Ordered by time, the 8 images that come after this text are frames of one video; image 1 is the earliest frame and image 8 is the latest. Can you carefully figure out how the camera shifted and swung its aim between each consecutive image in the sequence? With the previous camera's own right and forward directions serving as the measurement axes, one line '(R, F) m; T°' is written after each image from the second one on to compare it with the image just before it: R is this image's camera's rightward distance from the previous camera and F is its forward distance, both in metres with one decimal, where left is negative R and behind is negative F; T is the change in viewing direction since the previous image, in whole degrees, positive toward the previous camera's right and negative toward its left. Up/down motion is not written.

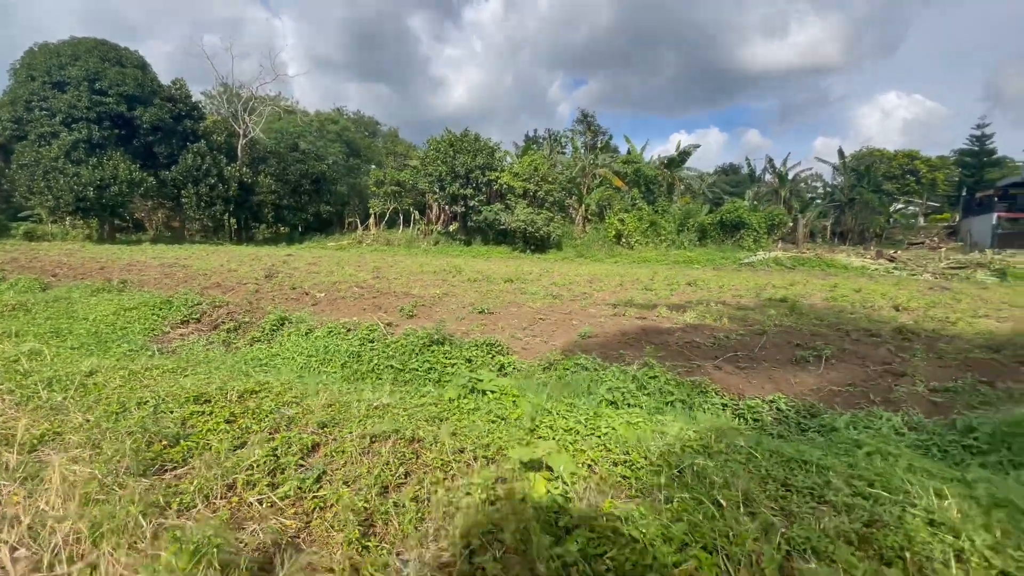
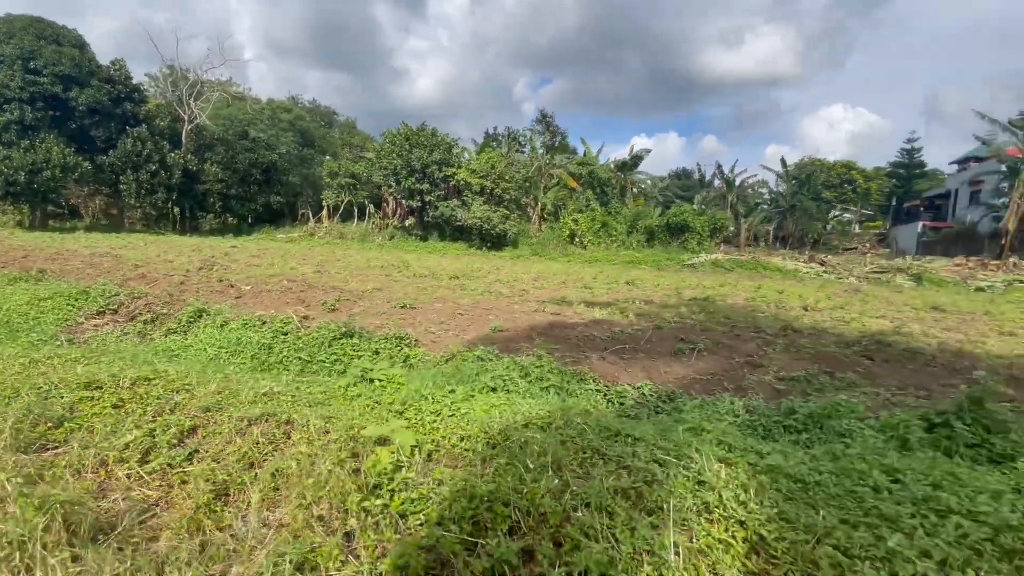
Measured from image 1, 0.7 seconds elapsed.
(+0.5, -0.3) m; +4°
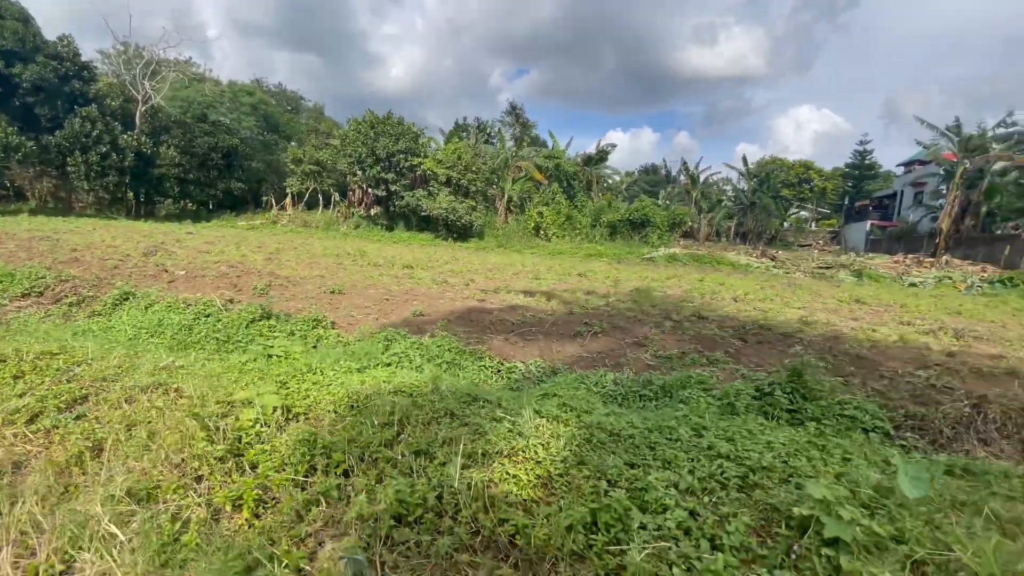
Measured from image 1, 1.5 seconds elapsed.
(+0.6, -0.3) m; +3°
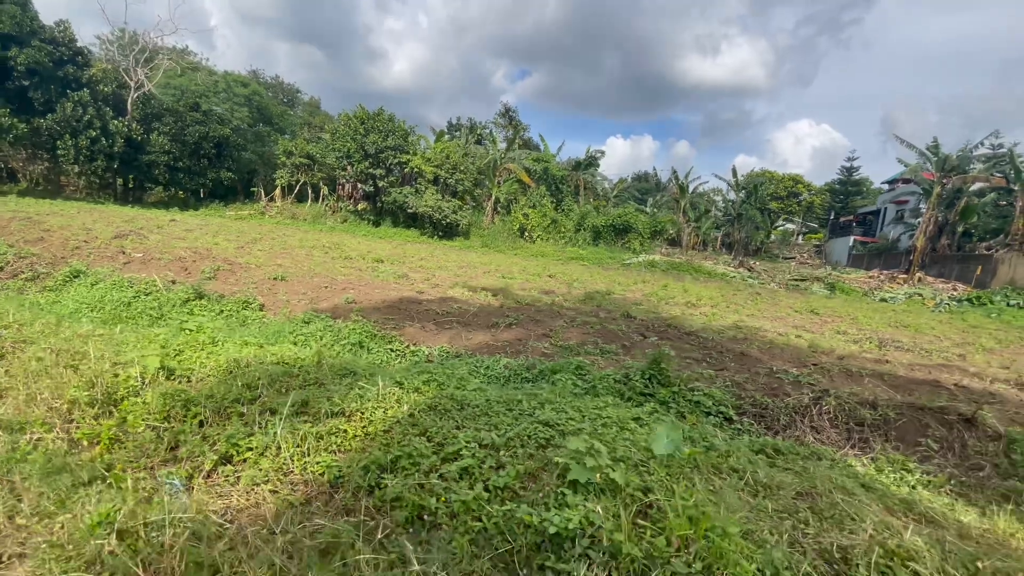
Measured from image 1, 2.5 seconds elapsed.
(+0.8, -0.3) m; +1°
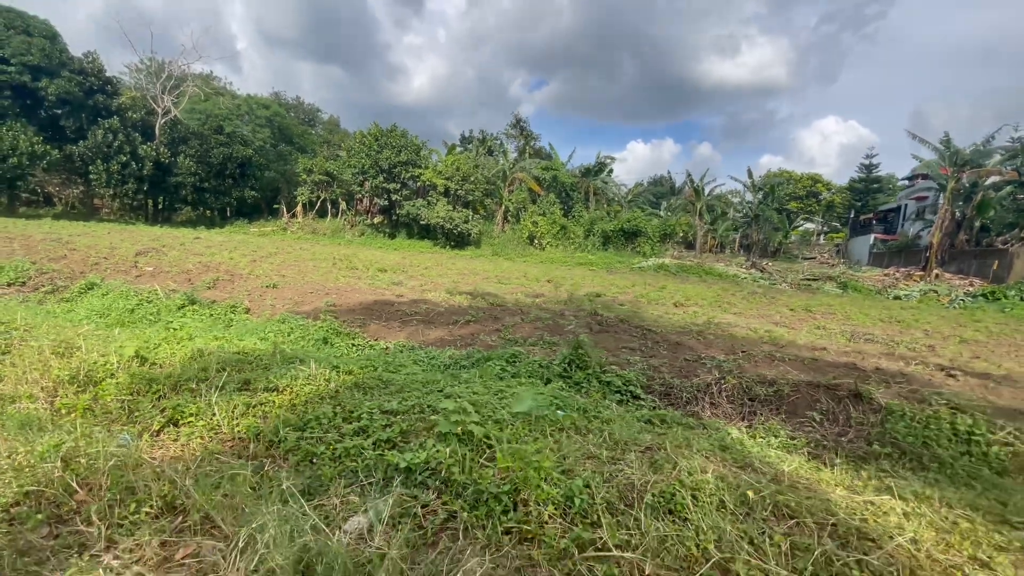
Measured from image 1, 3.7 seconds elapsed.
(+0.8, -0.5) m; -3°
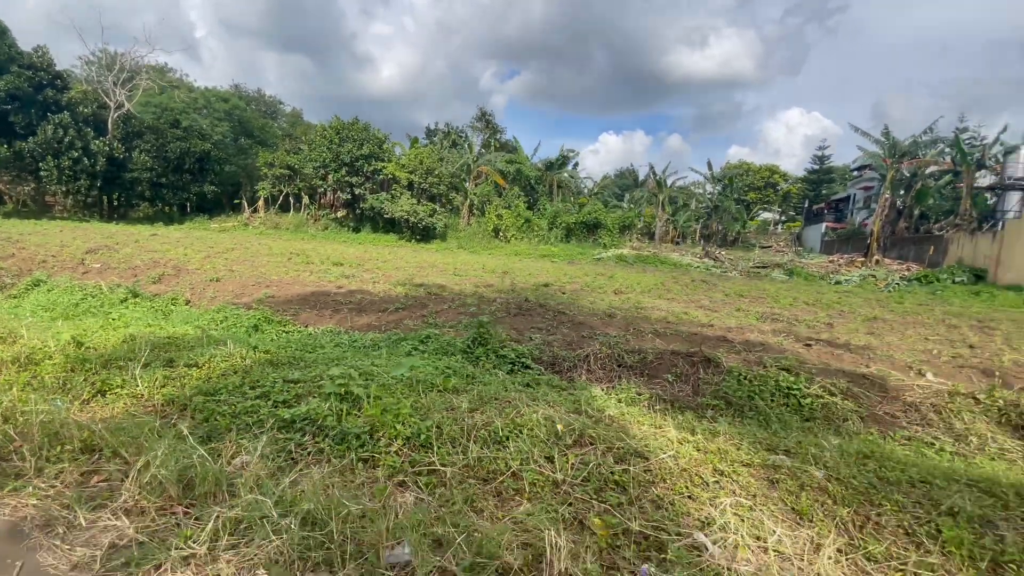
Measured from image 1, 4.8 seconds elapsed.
(+0.7, -0.6) m; +3°
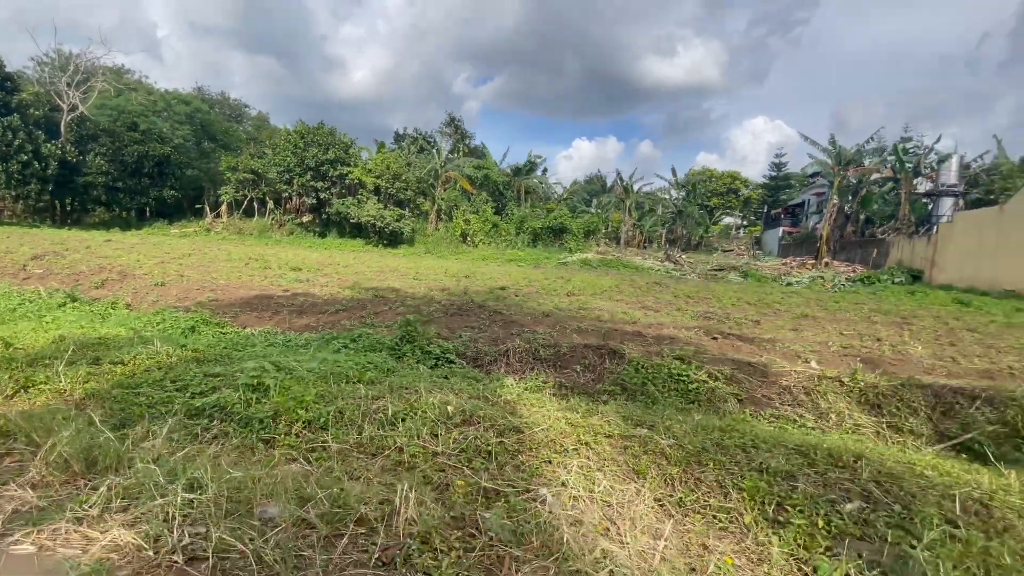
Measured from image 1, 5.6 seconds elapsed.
(+0.5, -0.4) m; +3°
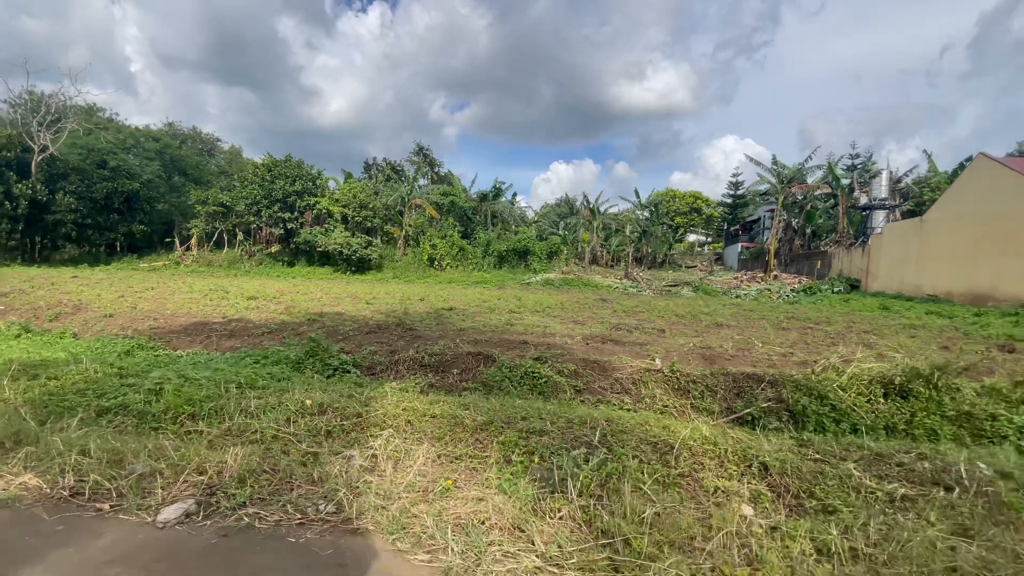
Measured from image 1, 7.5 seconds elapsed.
(+1.2, -0.9) m; +2°
